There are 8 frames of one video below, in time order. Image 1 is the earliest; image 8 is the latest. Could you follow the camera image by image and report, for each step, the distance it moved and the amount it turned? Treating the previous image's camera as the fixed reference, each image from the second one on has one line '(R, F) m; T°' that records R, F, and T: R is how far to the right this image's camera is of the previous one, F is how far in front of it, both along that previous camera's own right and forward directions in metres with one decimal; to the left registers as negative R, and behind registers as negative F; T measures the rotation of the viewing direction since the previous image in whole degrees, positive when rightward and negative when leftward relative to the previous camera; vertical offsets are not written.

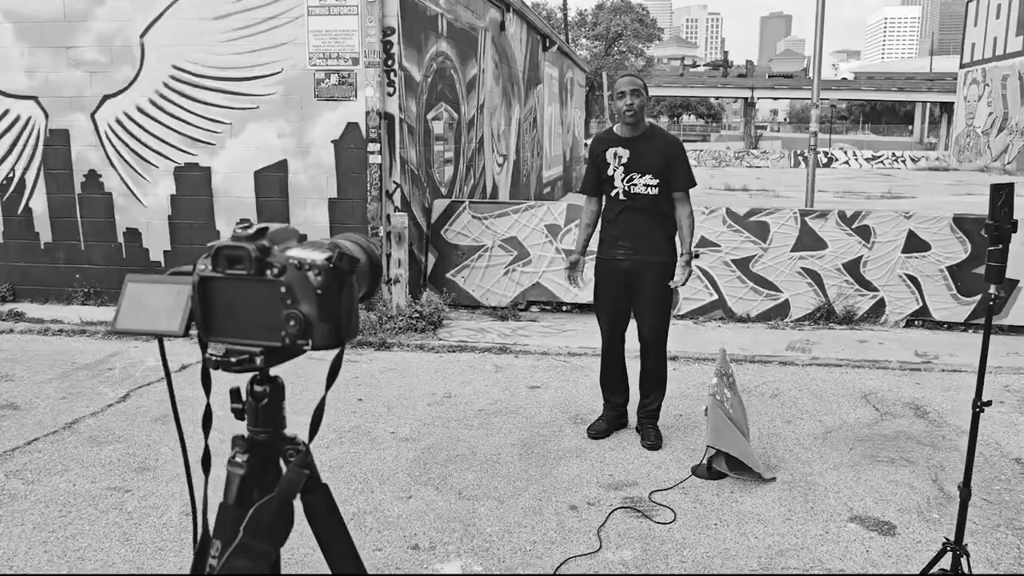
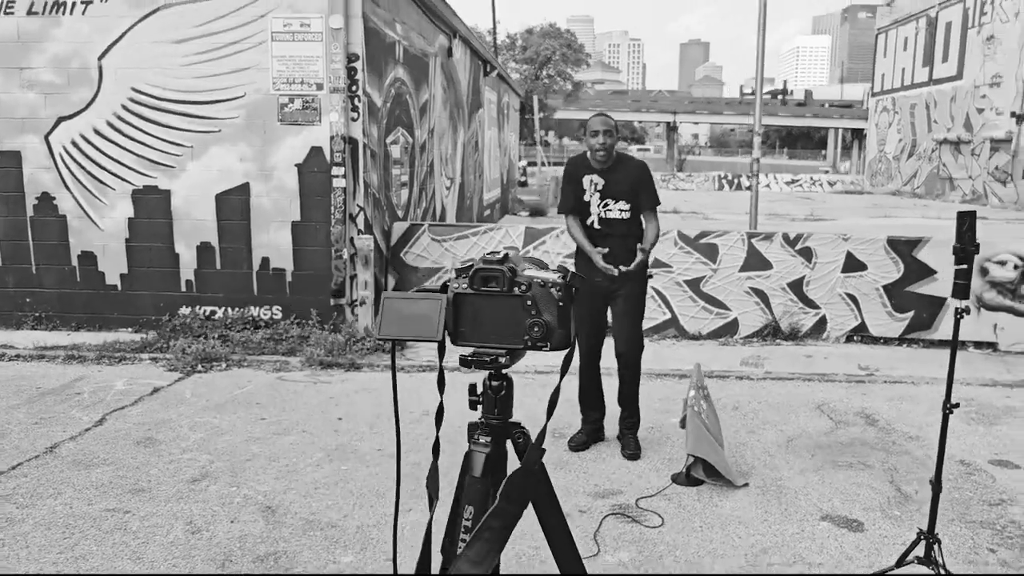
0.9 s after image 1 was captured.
(-0.3, -0.2) m; +5°
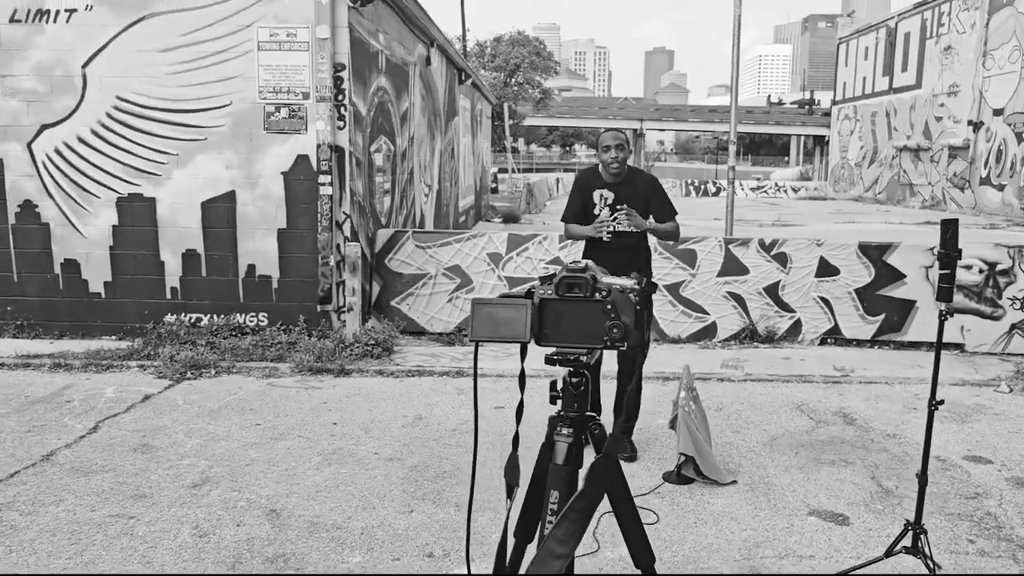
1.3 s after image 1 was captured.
(-0.2, -0.1) m; +2°
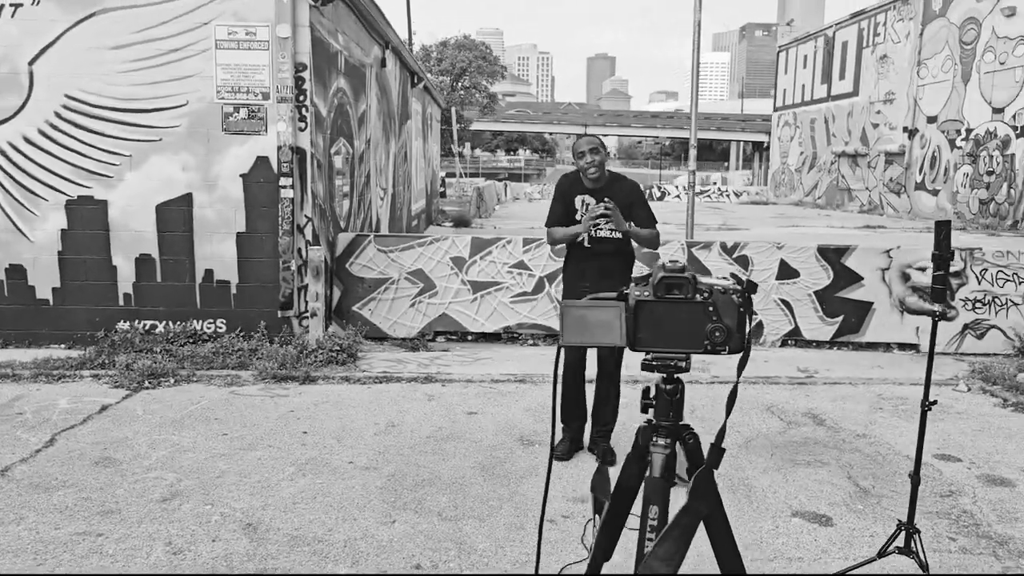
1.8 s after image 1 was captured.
(-0.2, +0.1) m; +4°
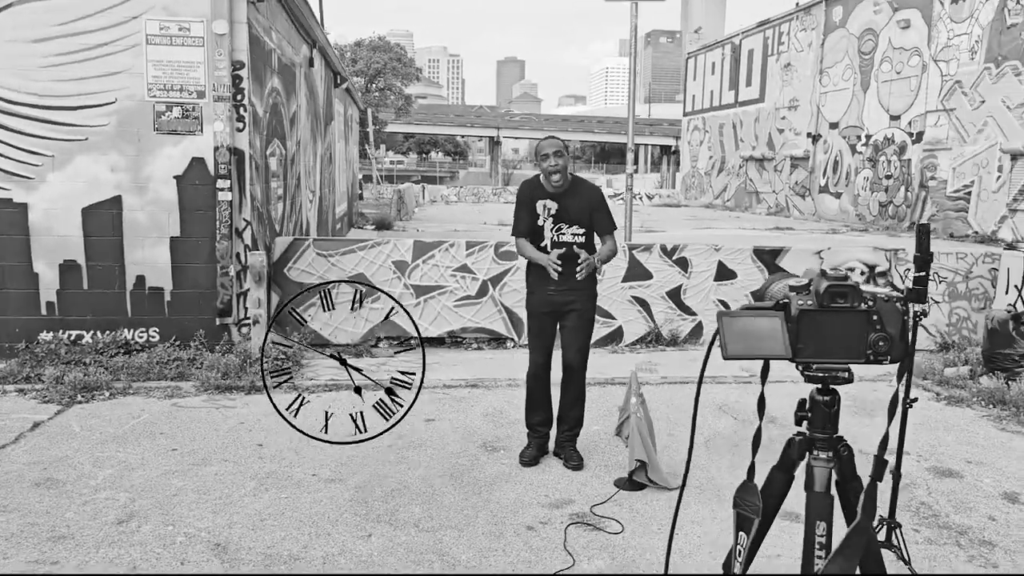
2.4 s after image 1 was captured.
(-0.3, +0.1) m; +6°
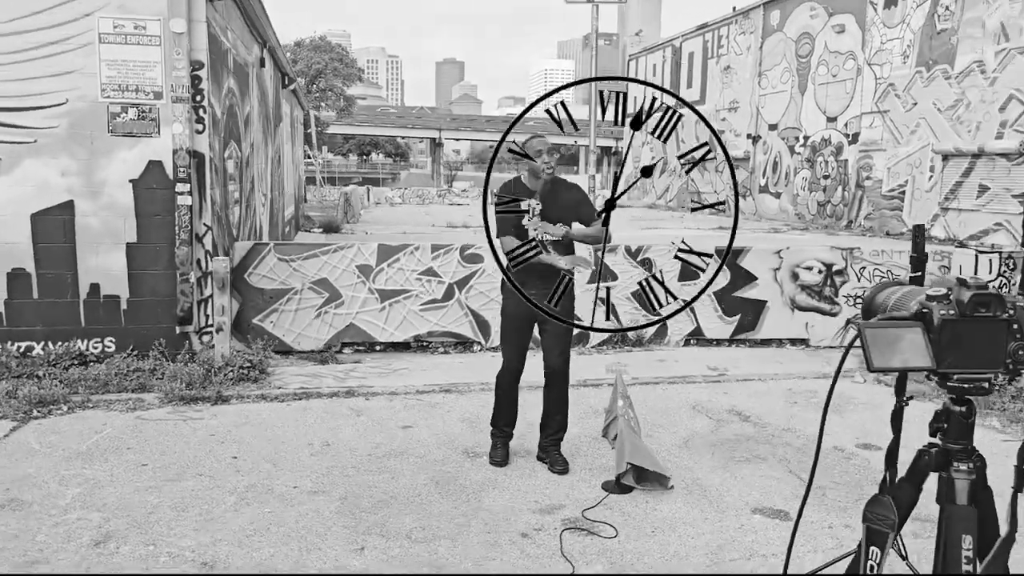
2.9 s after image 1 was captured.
(-0.2, +0.1) m; +4°
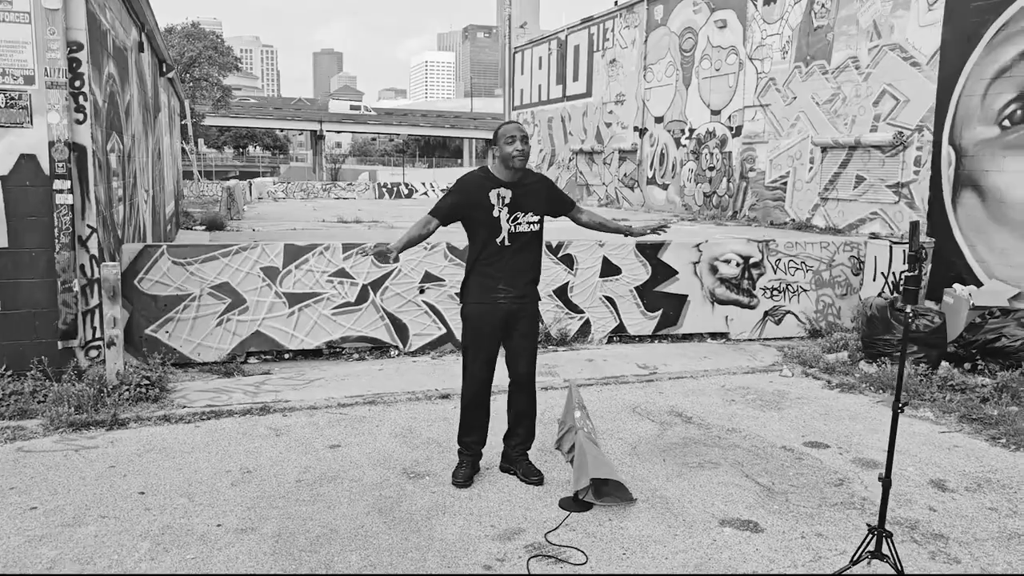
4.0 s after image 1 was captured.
(-0.3, +0.4) m; +8°
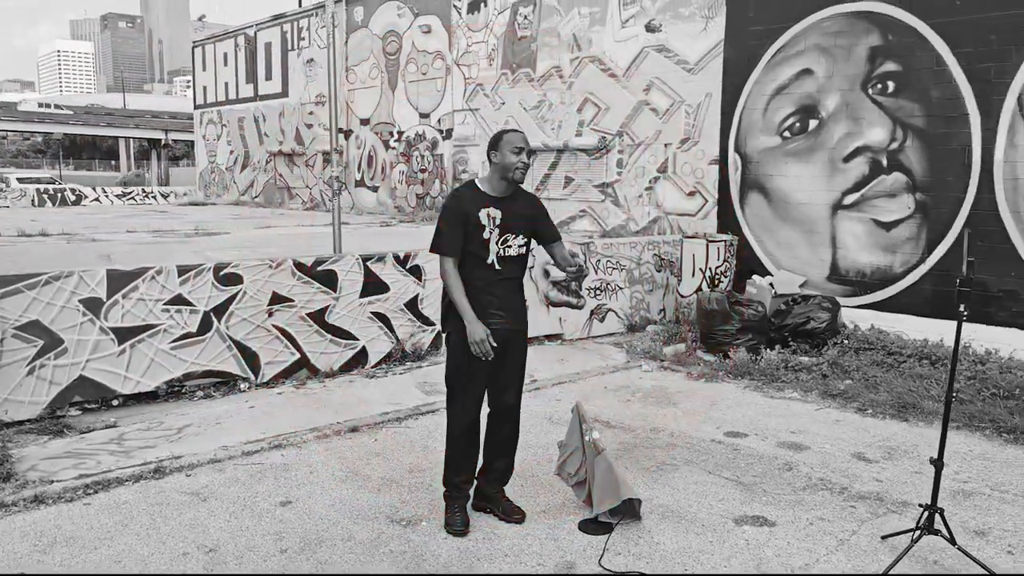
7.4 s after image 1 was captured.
(-1.6, +0.6) m; +22°
